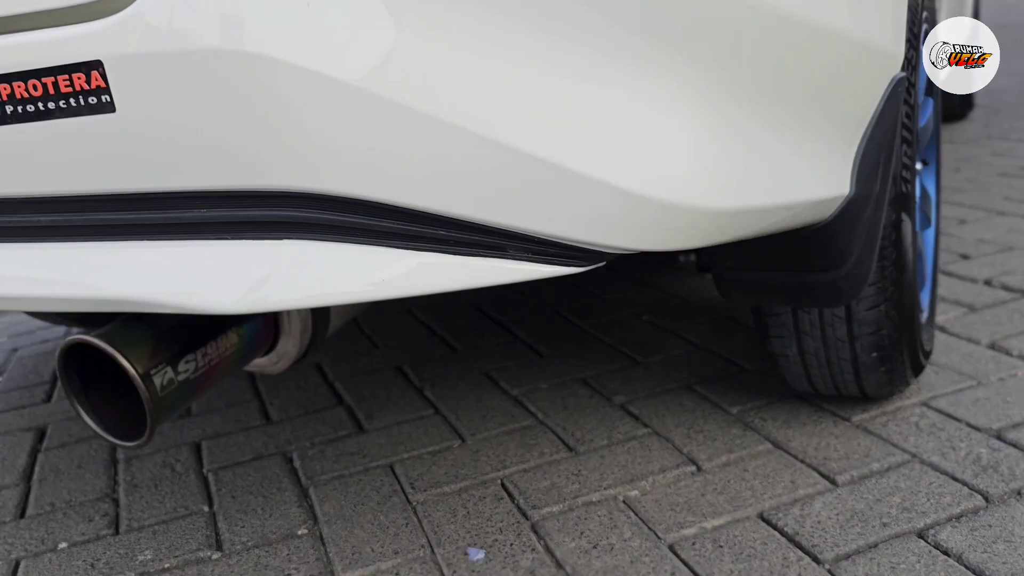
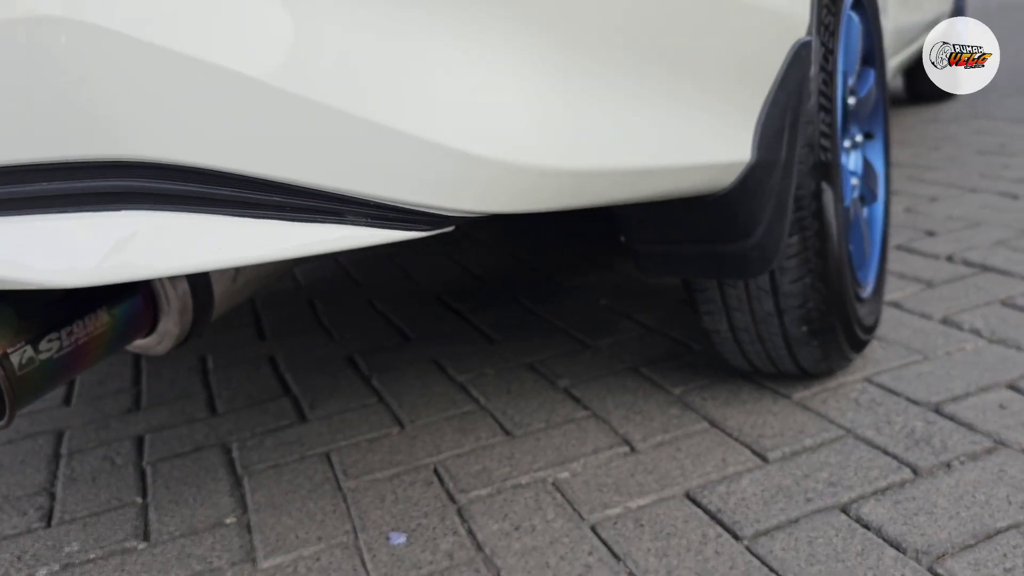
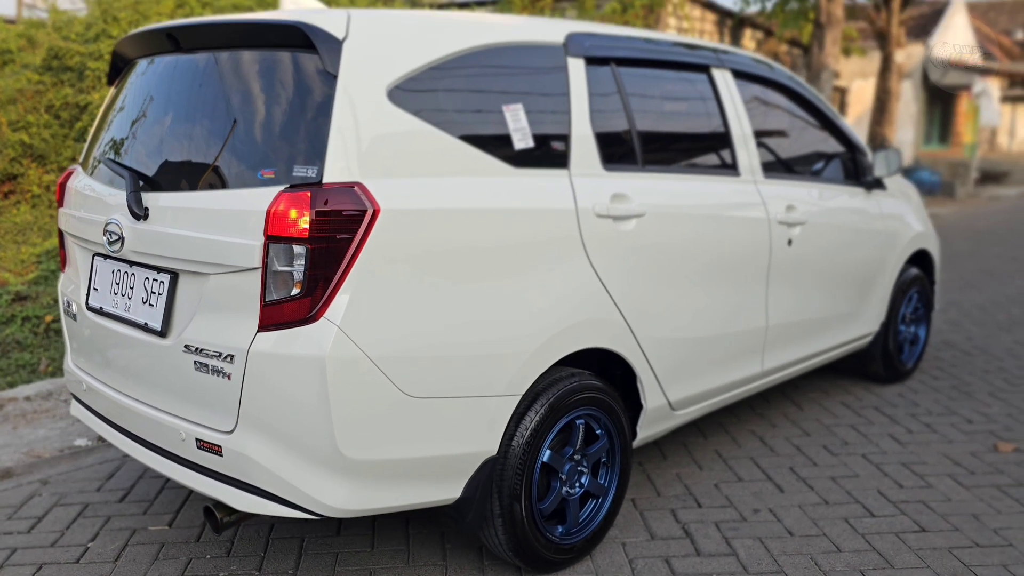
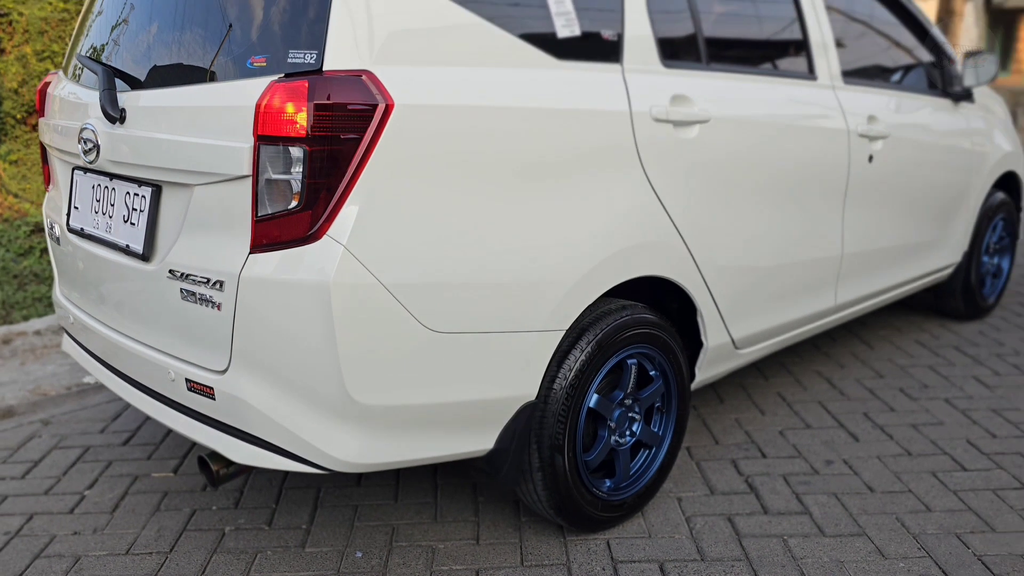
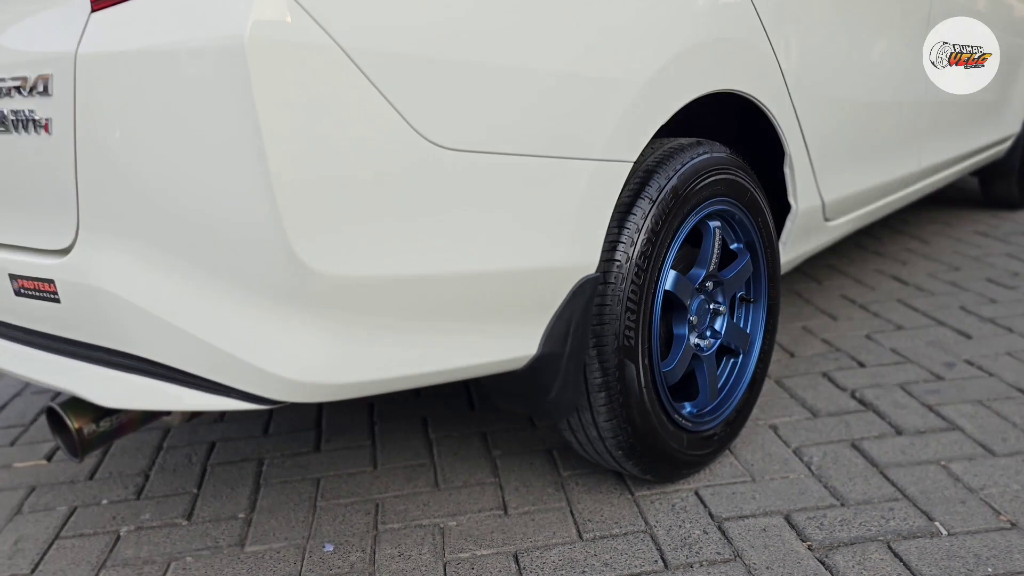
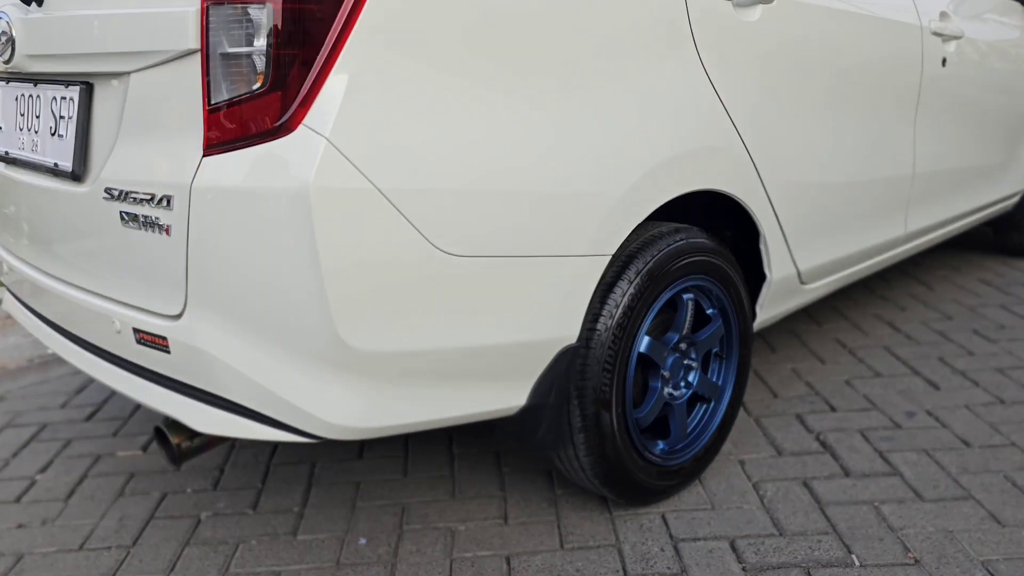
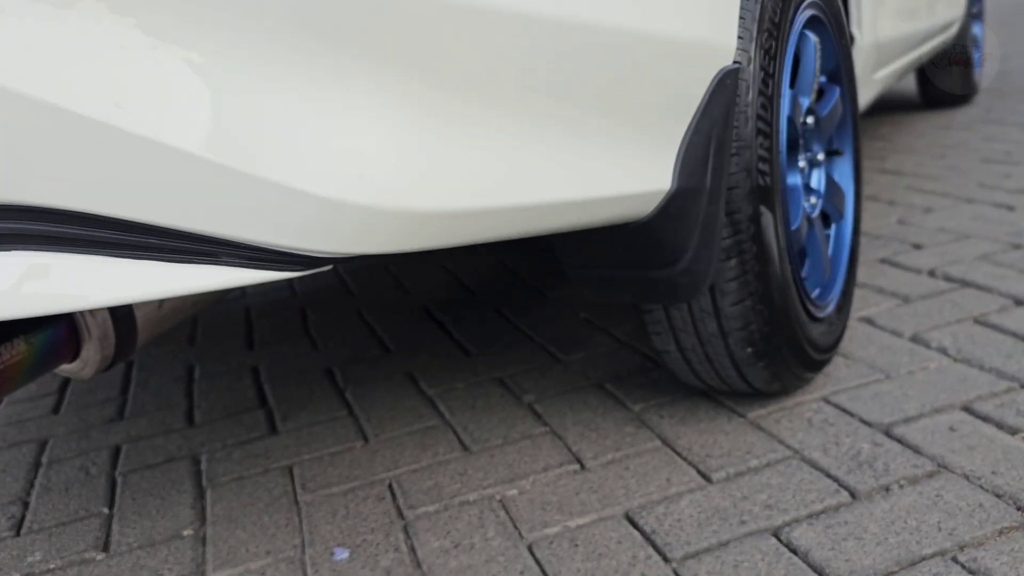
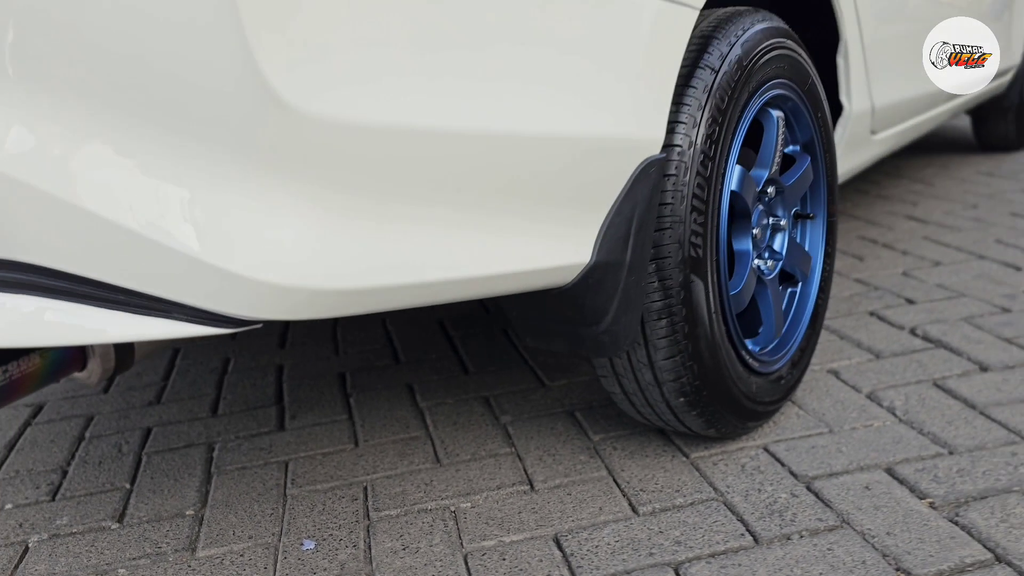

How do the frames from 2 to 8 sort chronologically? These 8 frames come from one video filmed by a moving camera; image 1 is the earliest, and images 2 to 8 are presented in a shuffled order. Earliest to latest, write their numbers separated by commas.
2, 7, 8, 5, 6, 4, 3
